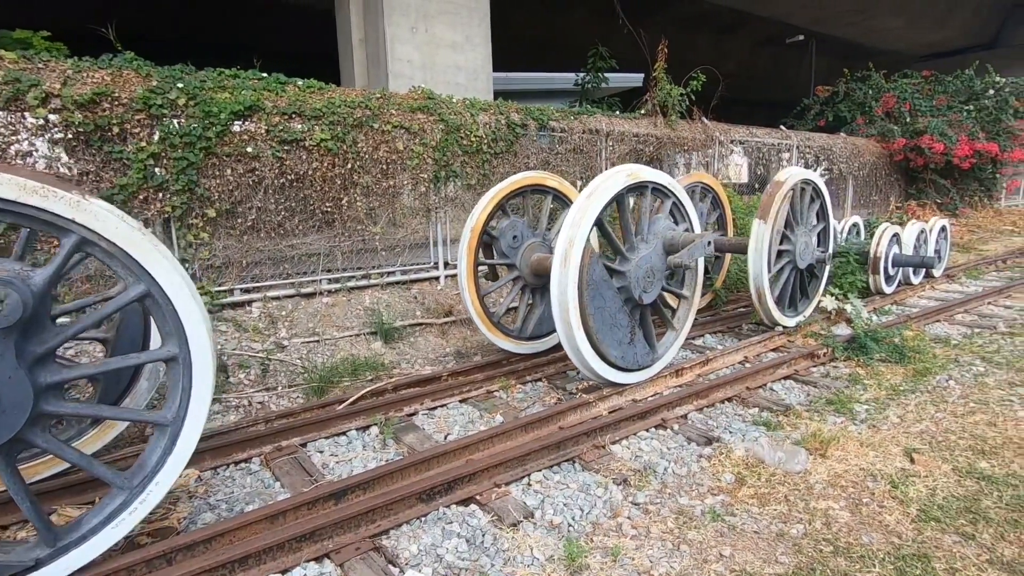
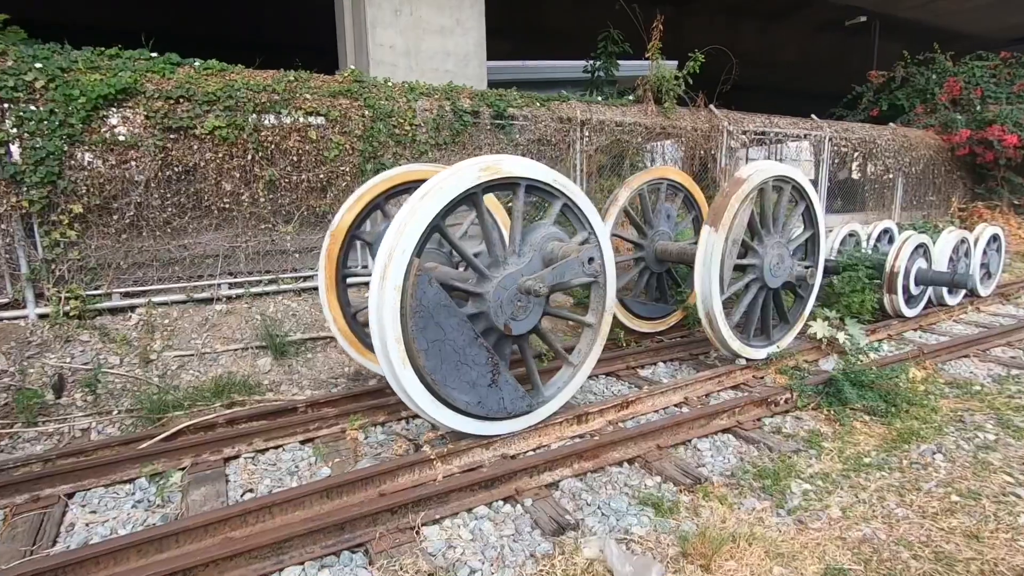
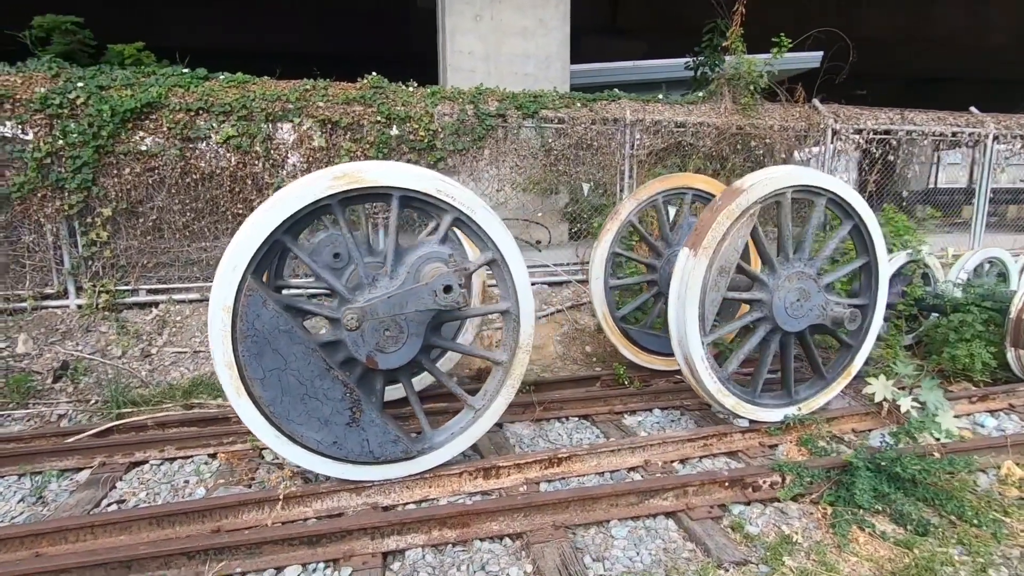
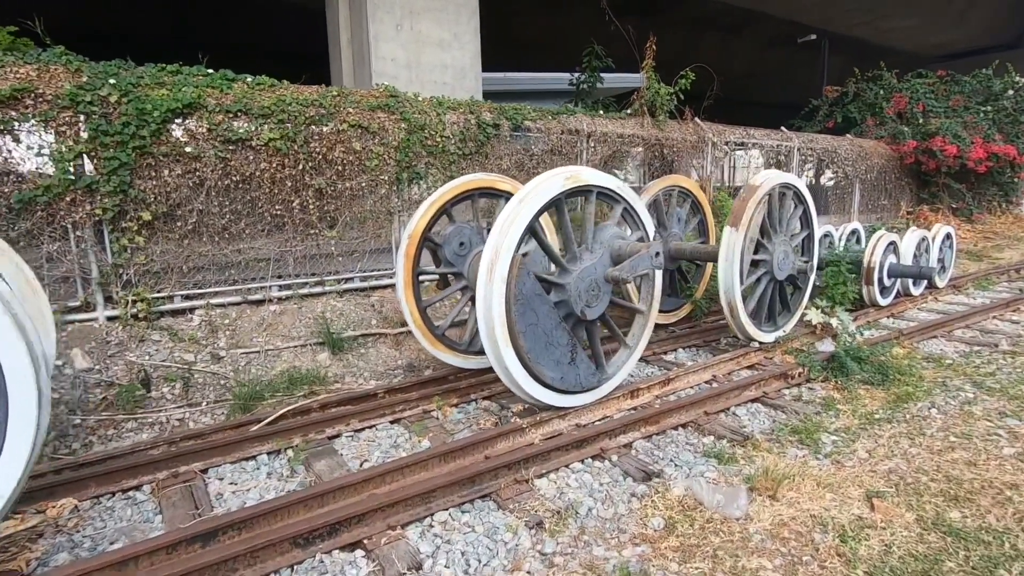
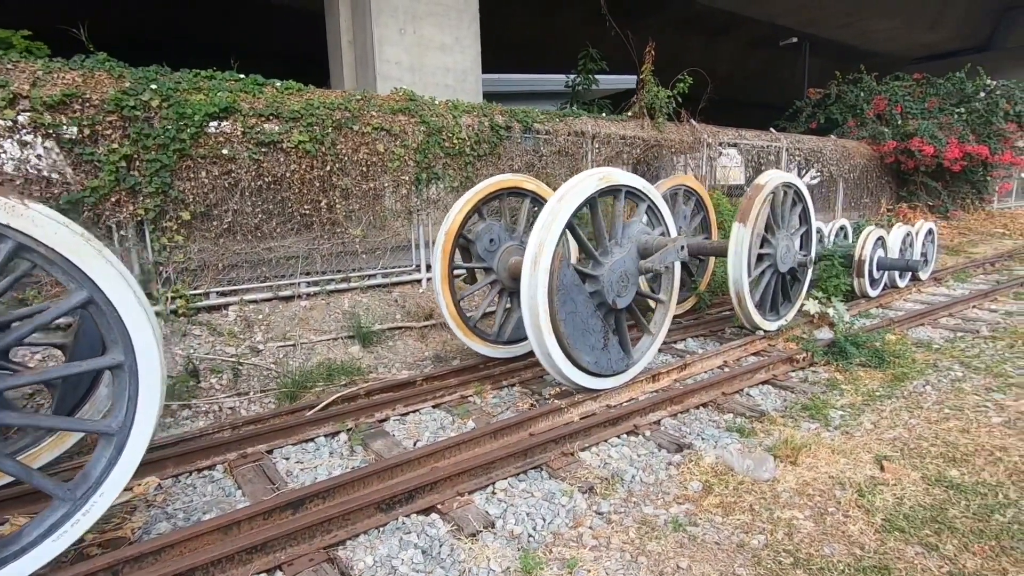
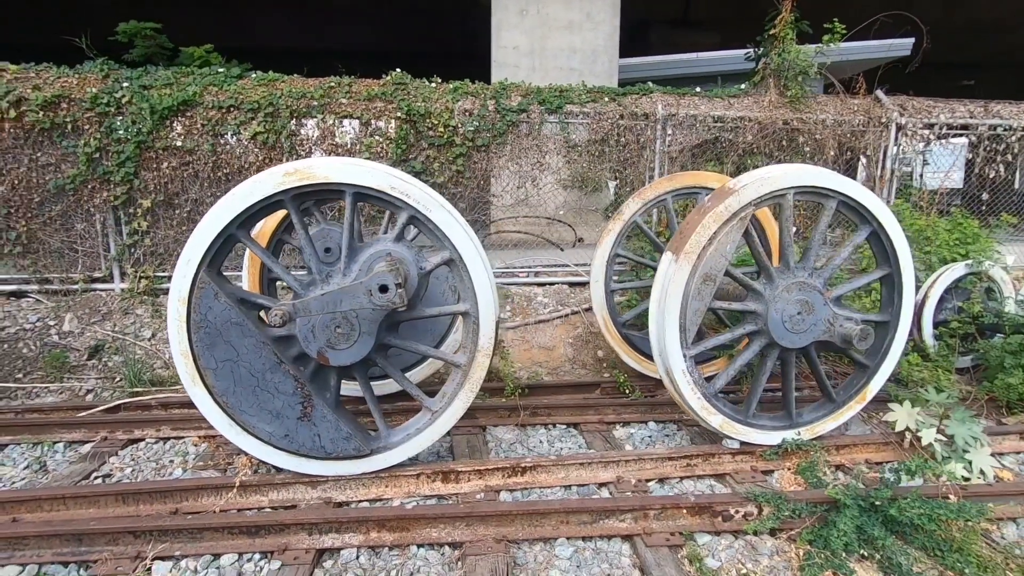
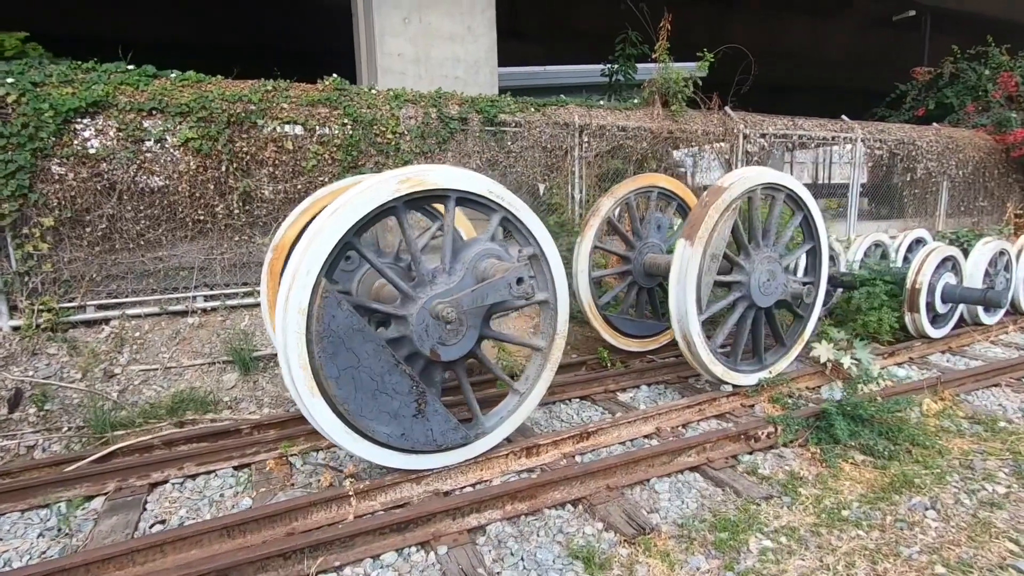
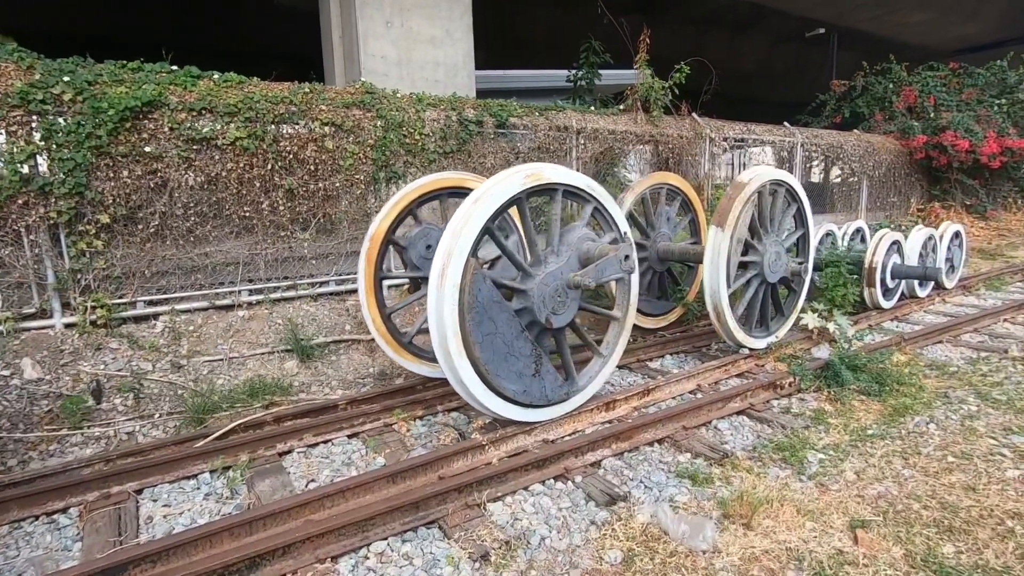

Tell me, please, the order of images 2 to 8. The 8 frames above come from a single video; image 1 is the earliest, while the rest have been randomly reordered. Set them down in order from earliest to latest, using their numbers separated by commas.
5, 4, 8, 2, 7, 3, 6
